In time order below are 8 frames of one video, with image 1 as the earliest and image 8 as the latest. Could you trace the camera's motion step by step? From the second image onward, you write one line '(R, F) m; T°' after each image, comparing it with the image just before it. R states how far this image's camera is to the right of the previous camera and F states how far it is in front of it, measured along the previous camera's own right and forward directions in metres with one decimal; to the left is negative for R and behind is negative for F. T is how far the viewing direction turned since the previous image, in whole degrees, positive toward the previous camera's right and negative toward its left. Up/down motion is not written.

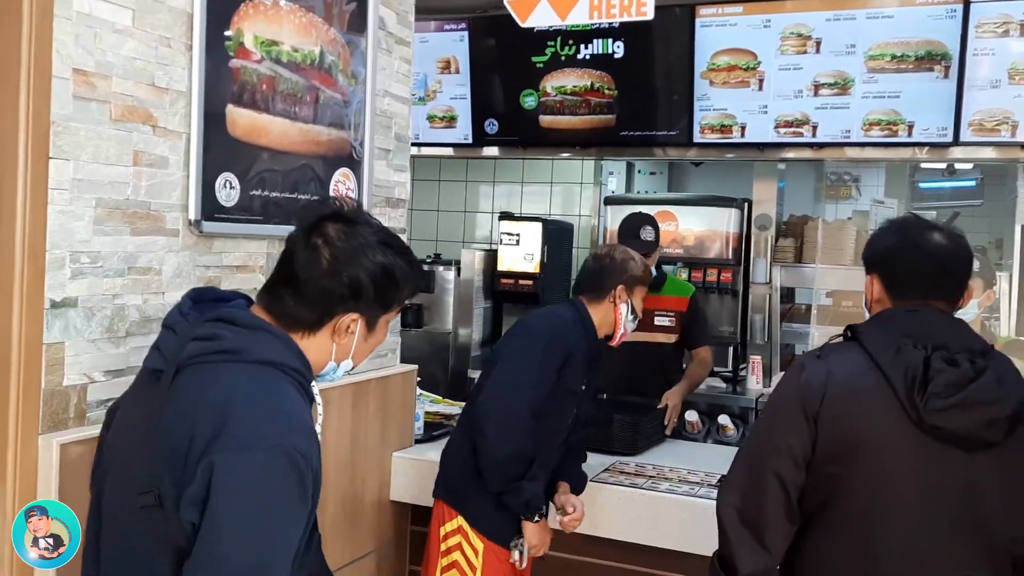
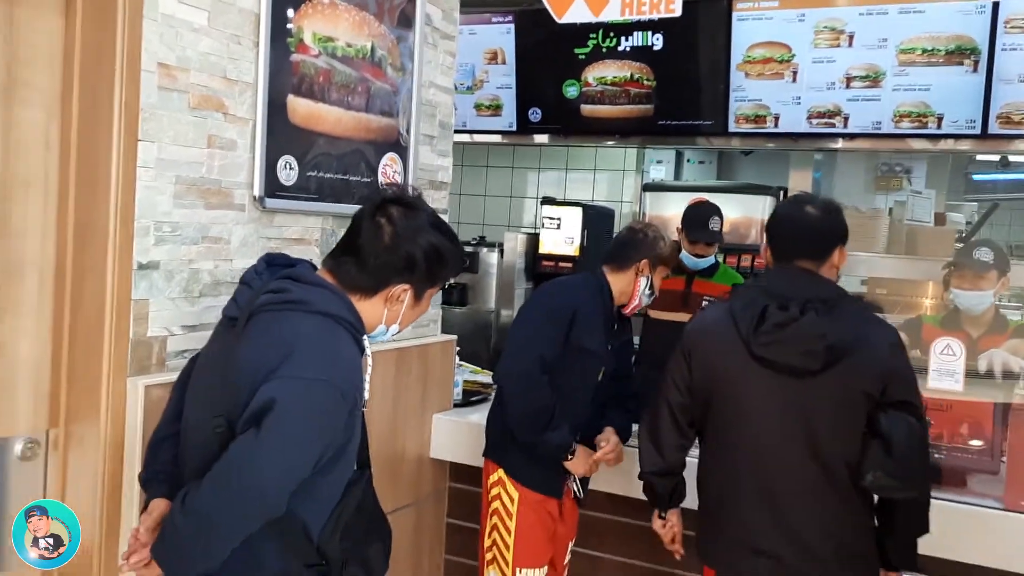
(+0.1, -0.2) m; -3°
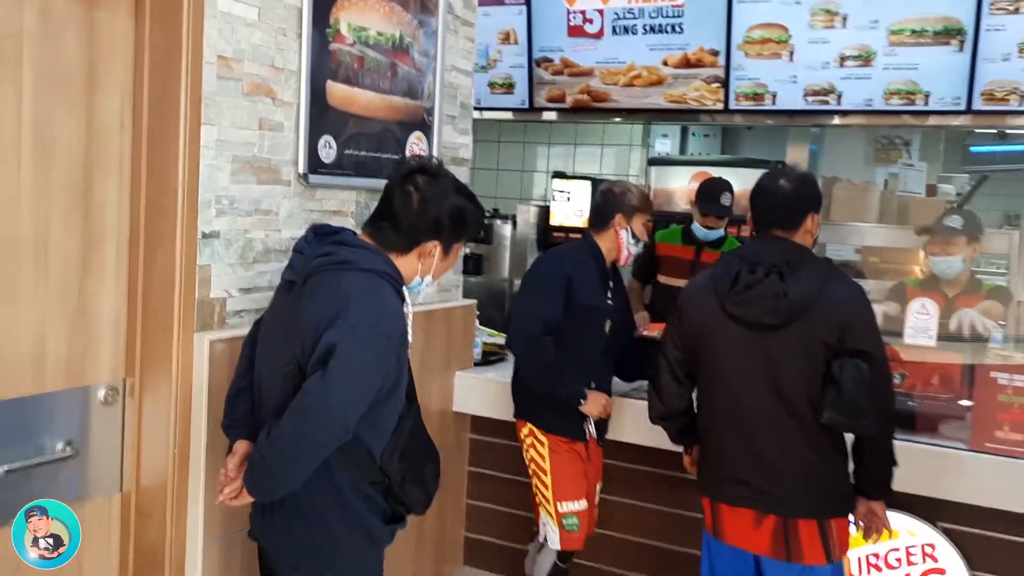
(0.0, -0.2) m; 0°
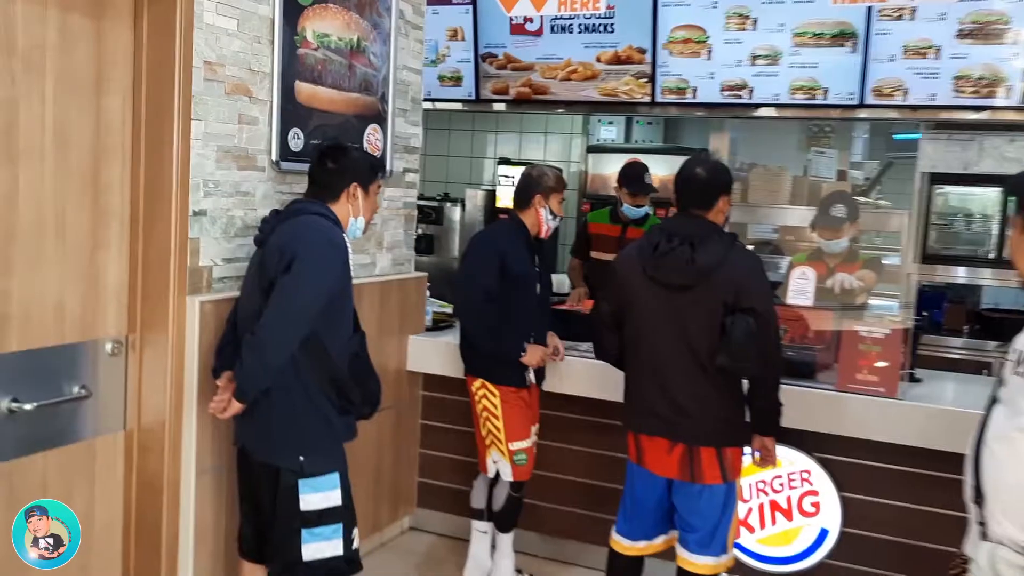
(0.0, -0.4) m; +3°
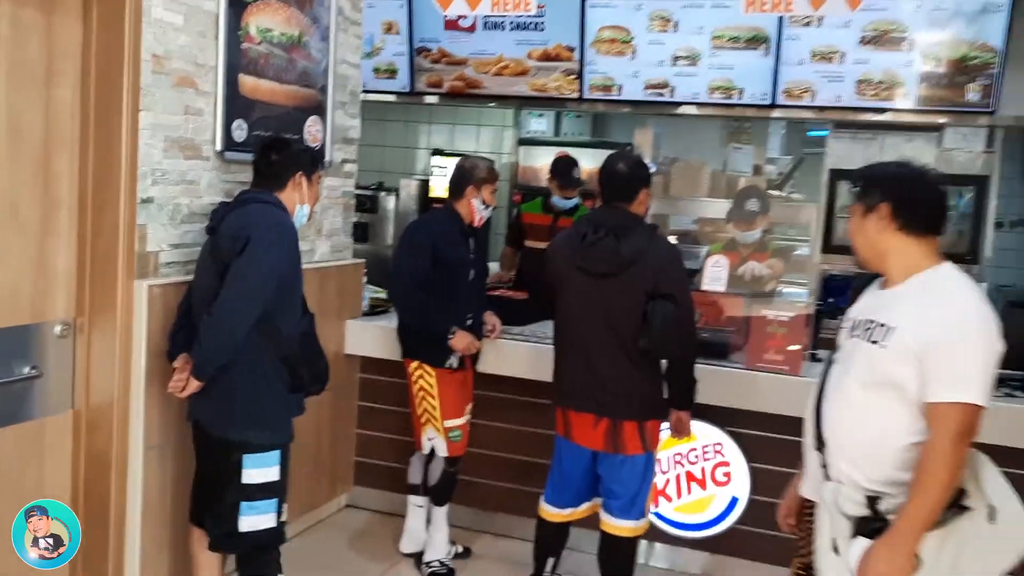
(0.0, -0.2) m; +4°
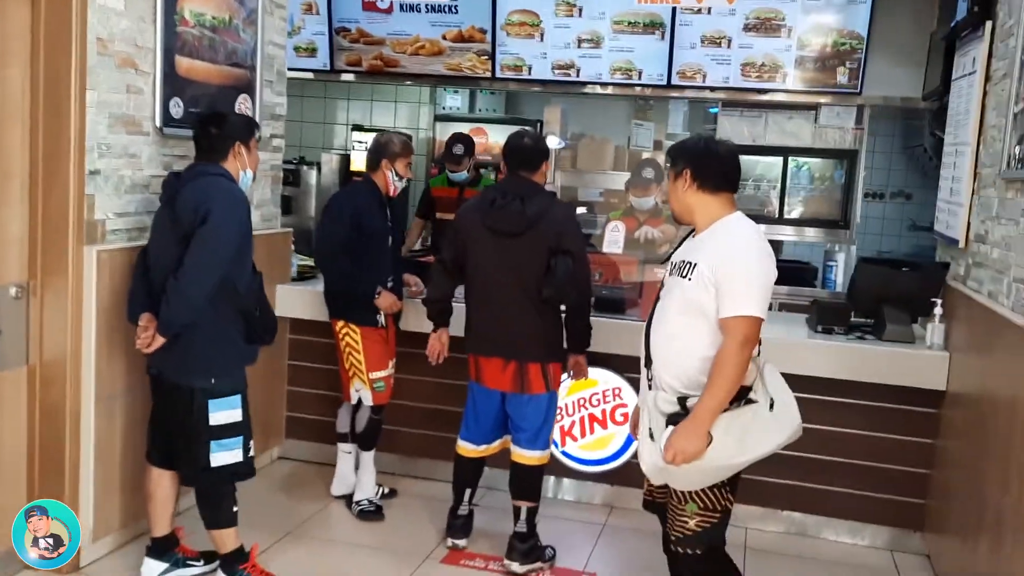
(0.0, -0.3) m; +5°
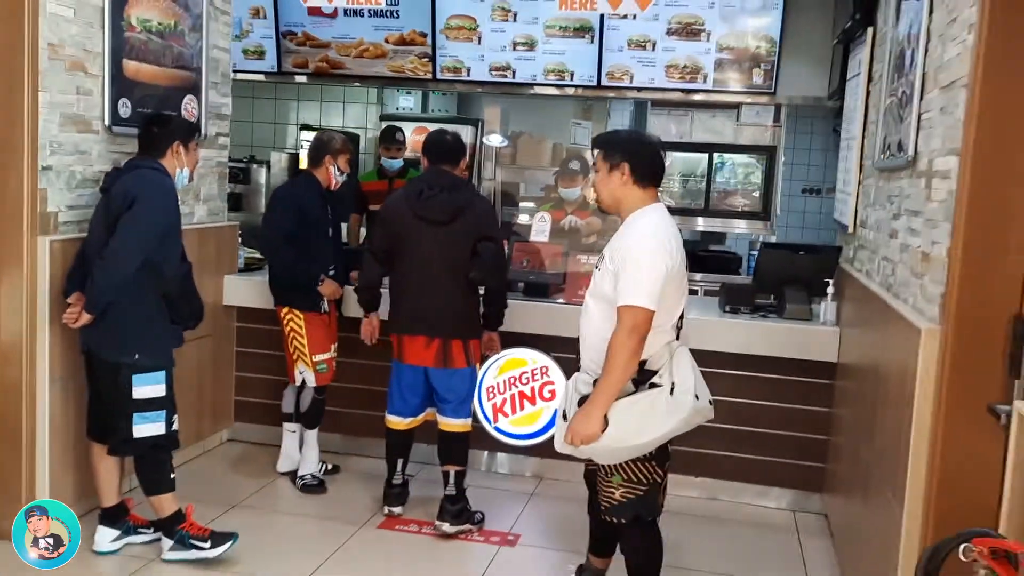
(+0.1, -0.3) m; +2°
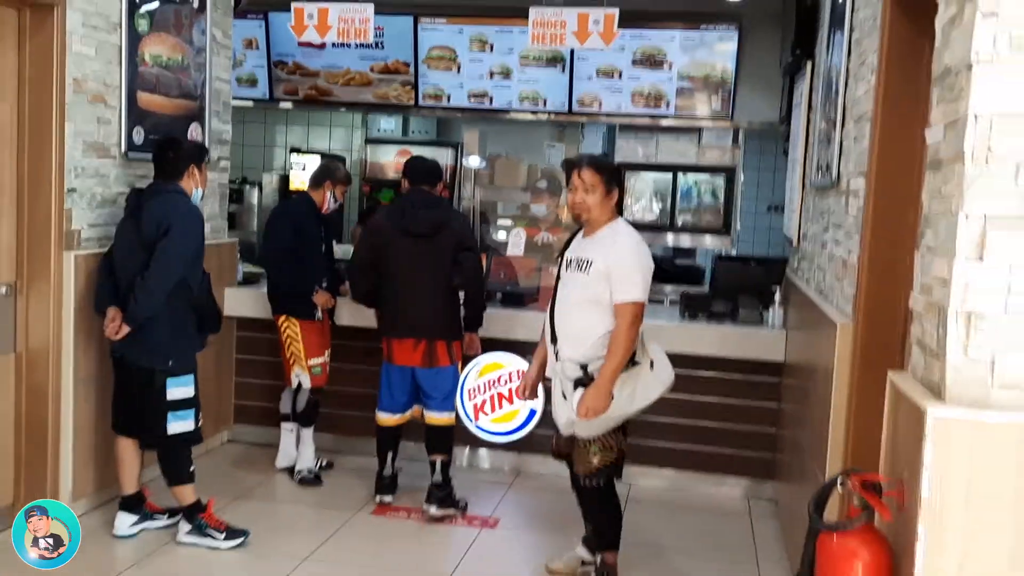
(0.0, -0.4) m; +1°
